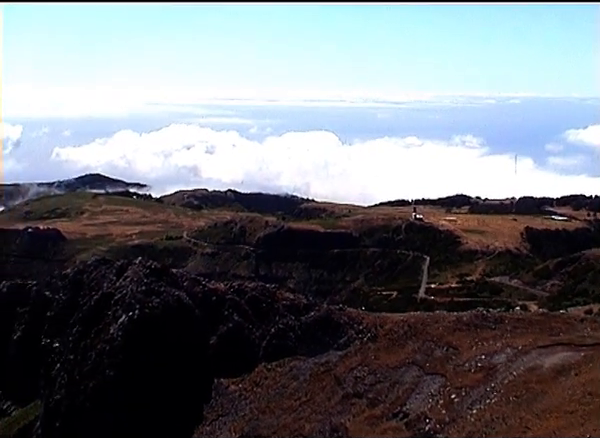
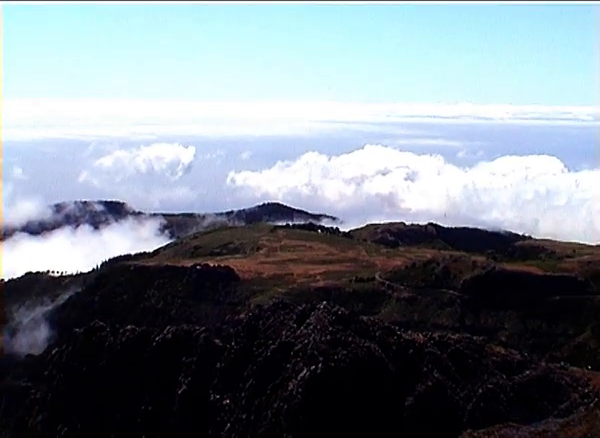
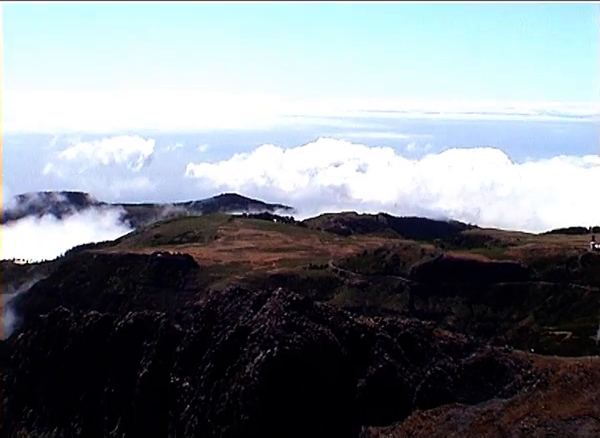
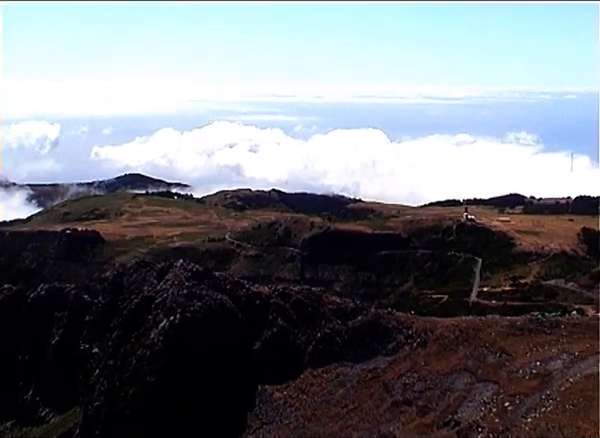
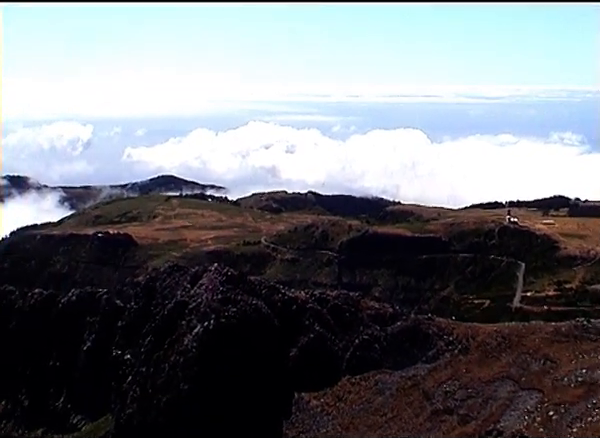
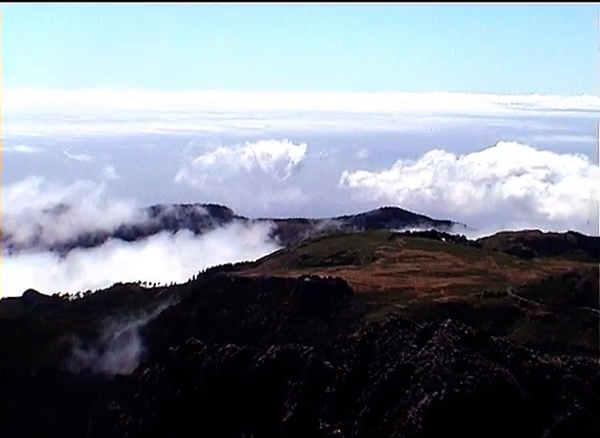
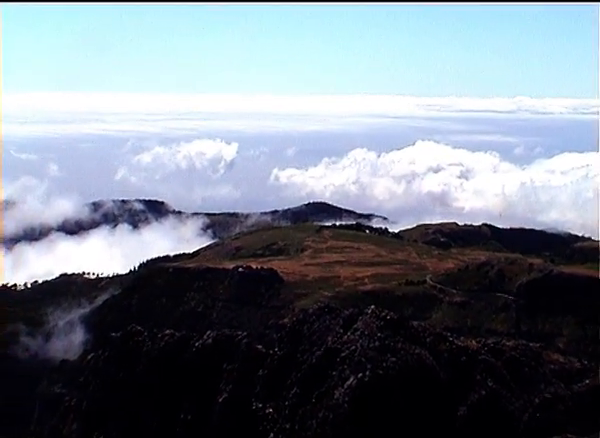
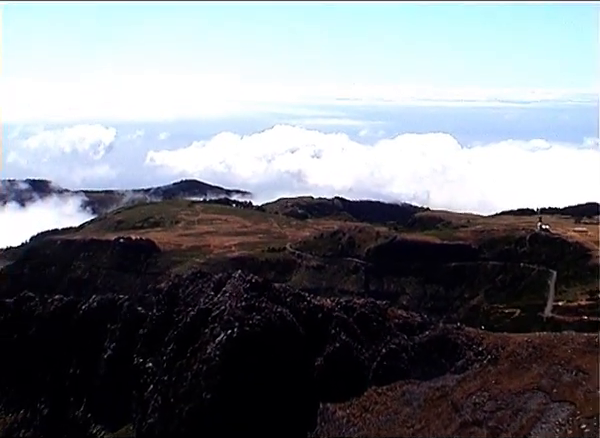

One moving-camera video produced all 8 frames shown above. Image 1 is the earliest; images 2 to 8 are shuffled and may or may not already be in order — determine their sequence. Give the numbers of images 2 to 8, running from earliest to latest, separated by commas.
4, 5, 8, 3, 2, 7, 6
